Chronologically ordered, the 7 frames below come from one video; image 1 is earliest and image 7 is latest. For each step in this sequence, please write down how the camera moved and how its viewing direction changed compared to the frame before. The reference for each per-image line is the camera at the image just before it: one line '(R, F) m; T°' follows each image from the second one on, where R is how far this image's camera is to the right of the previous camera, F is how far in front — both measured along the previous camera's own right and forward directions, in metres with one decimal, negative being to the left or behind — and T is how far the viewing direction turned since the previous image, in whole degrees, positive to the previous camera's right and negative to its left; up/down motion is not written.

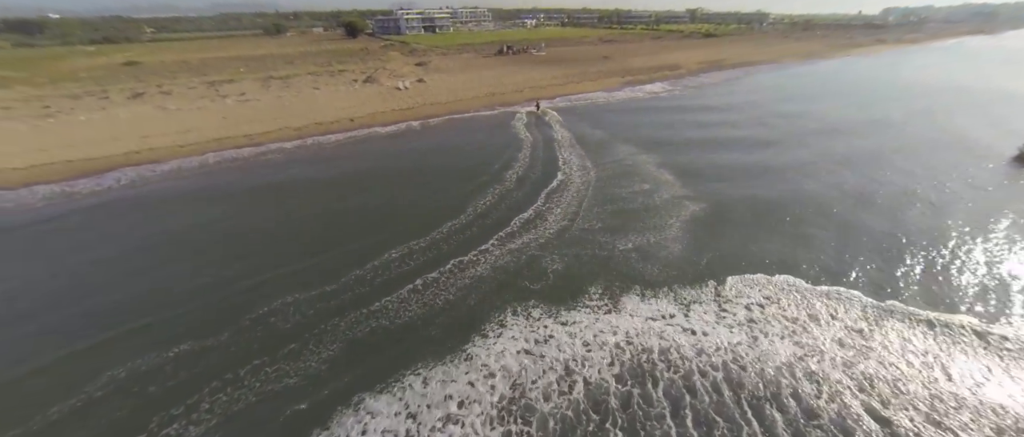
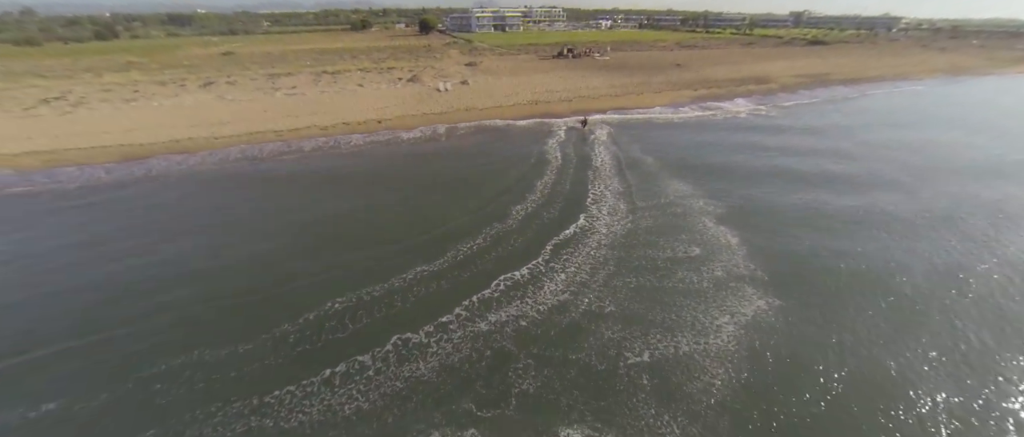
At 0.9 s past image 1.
(+2.0, +3.6) m; -9°
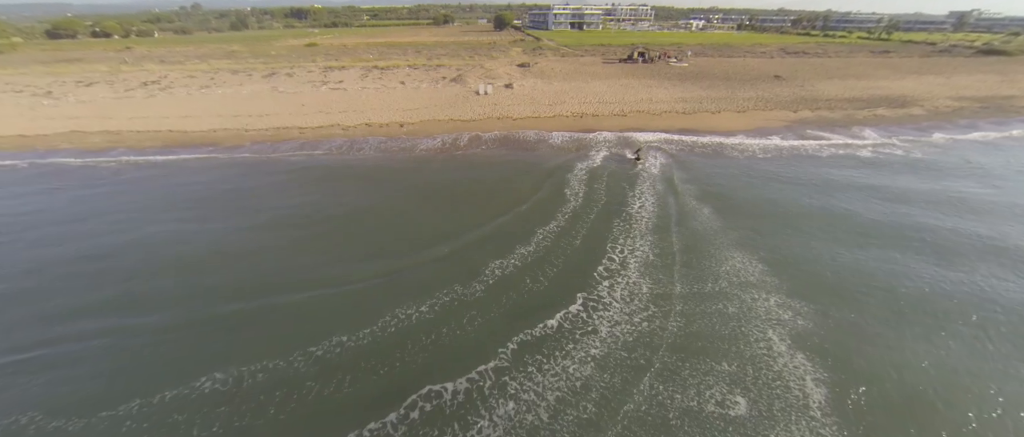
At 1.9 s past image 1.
(+2.4, +3.9) m; -10°
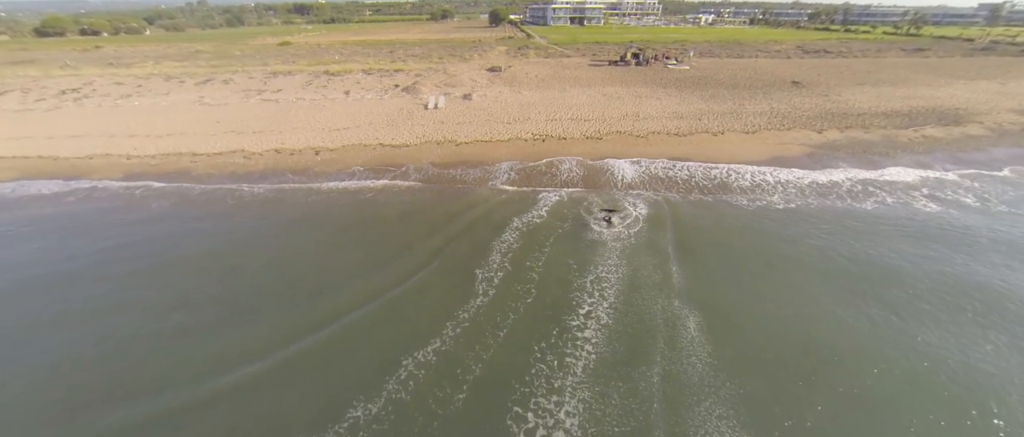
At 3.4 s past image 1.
(+3.2, +4.9) m; -1°
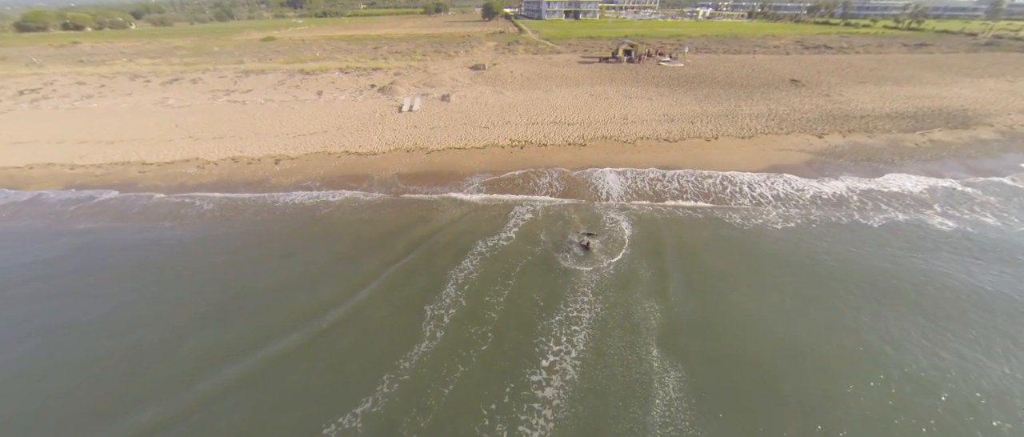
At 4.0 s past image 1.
(+1.0, +1.4) m; 0°
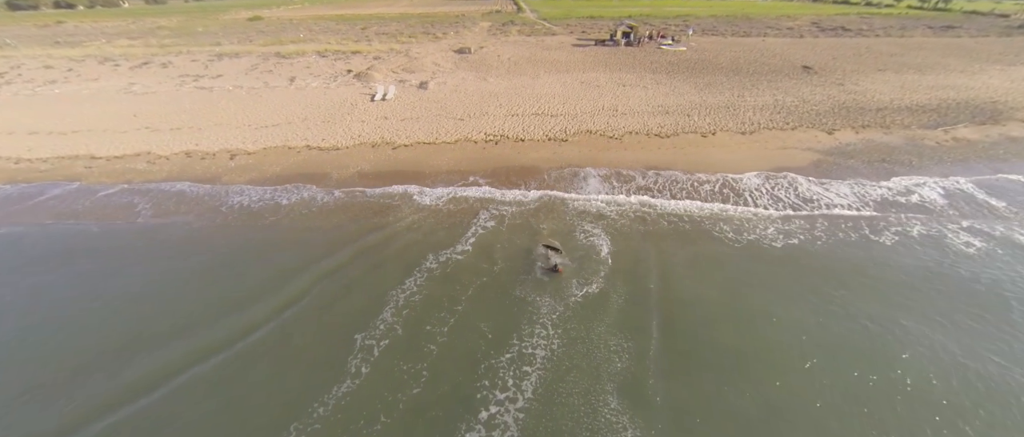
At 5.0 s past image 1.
(+1.3, +1.4) m; -1°
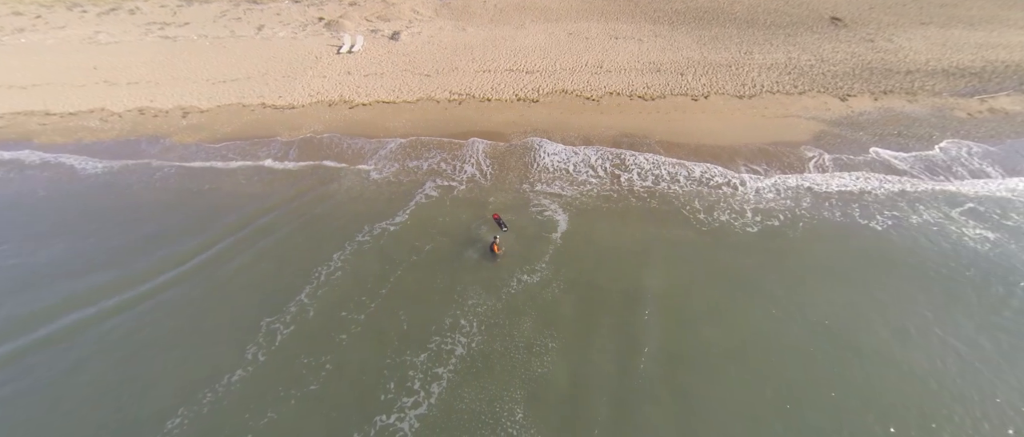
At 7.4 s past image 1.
(+2.0, +1.1) m; -2°
